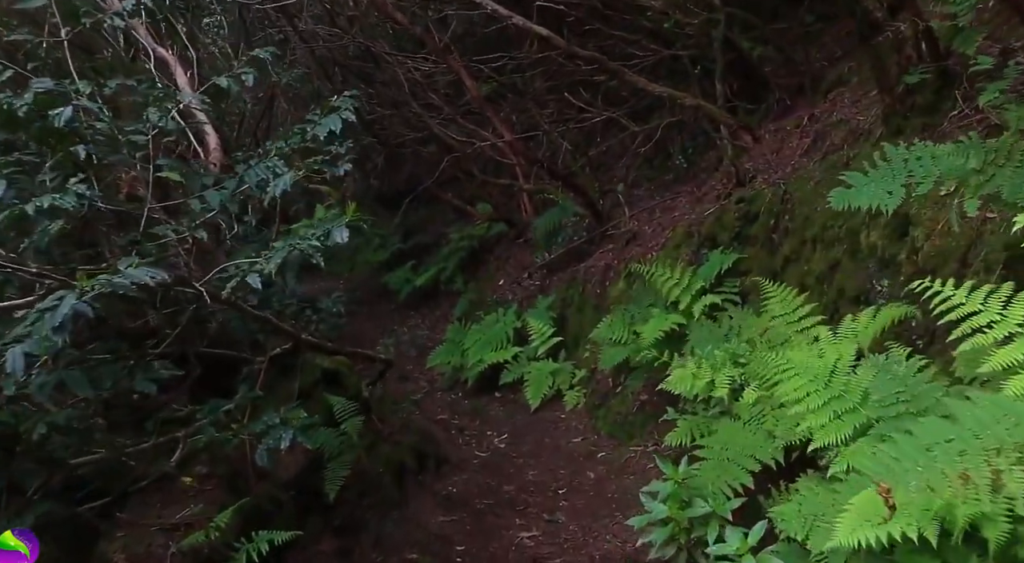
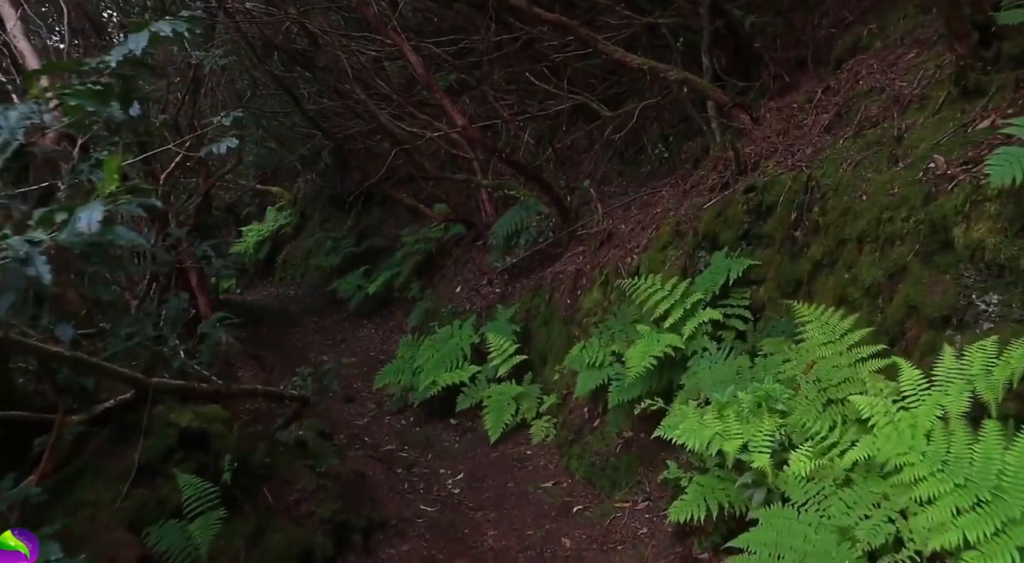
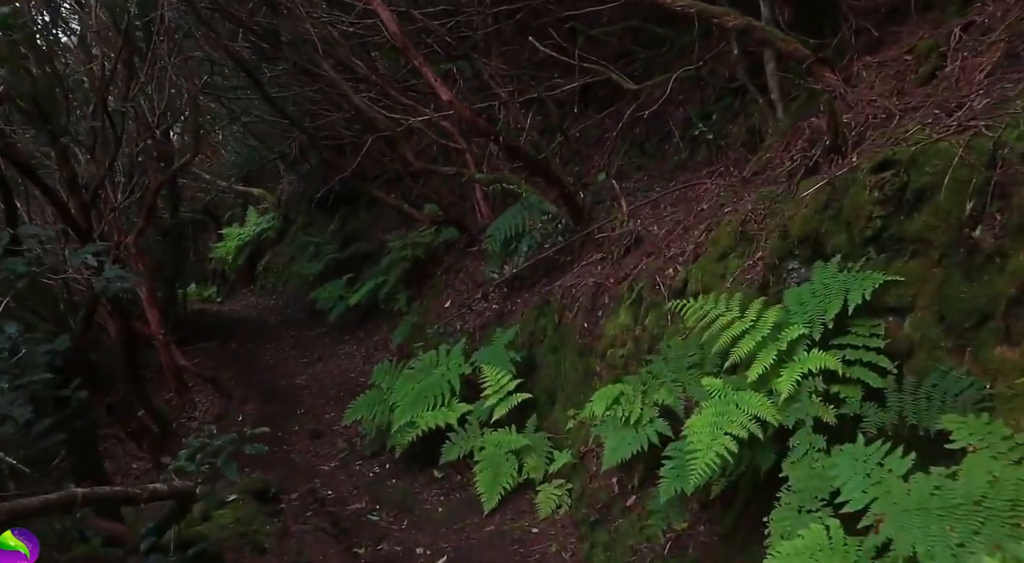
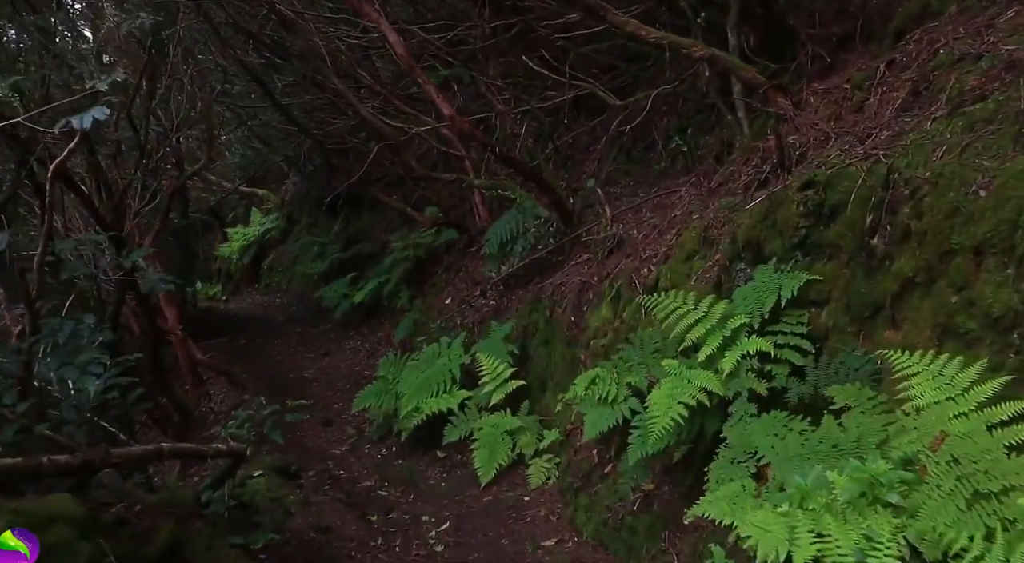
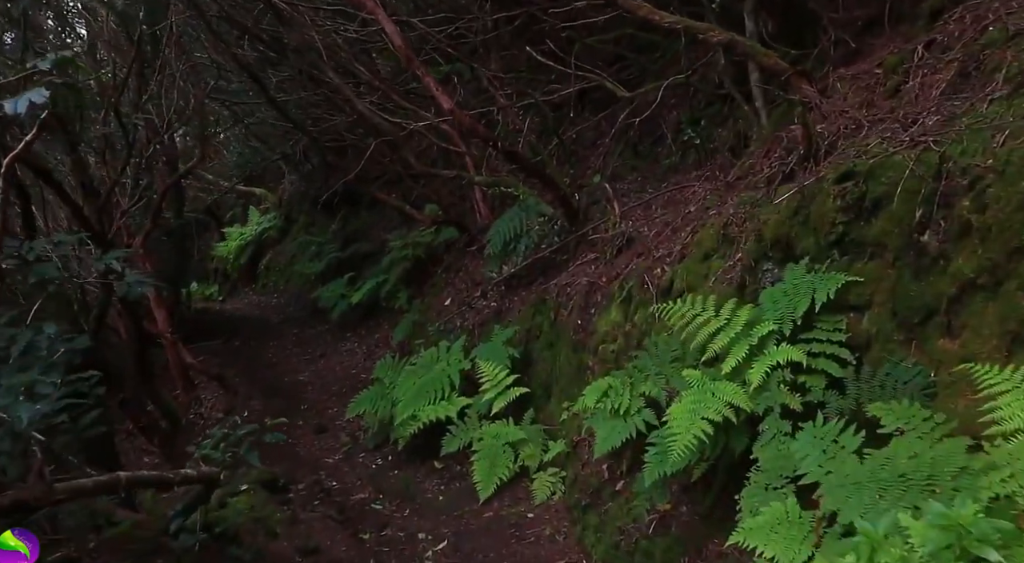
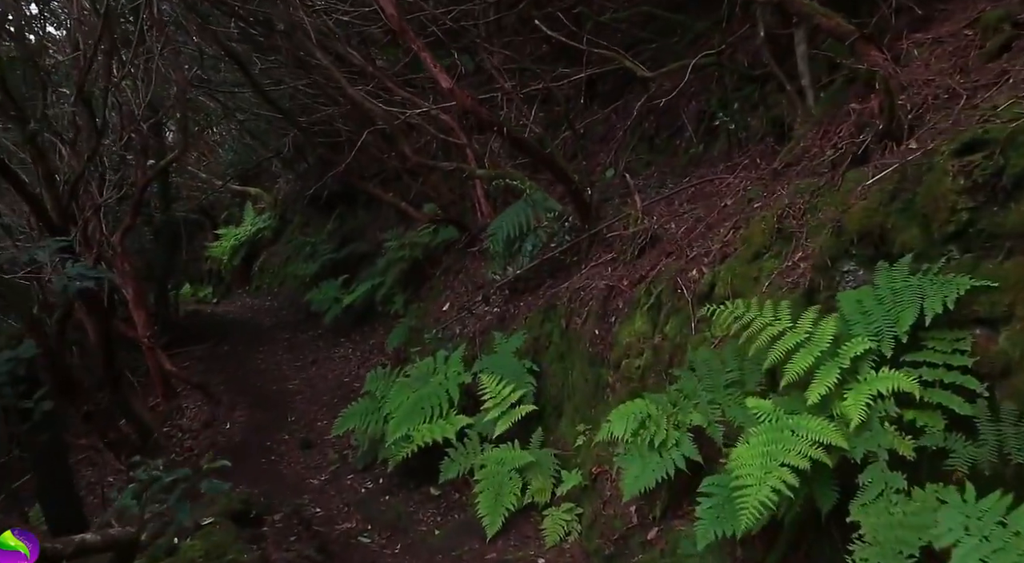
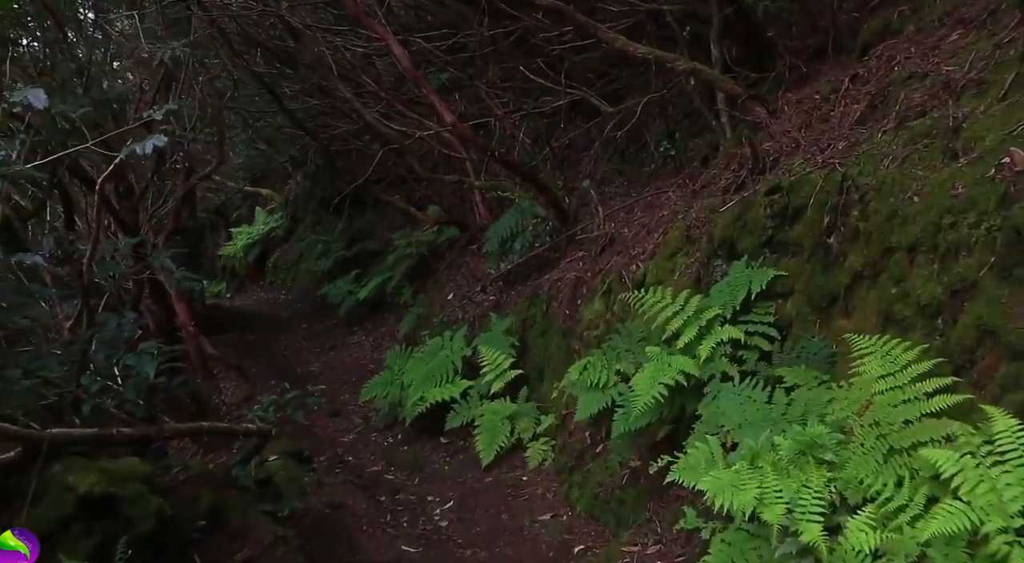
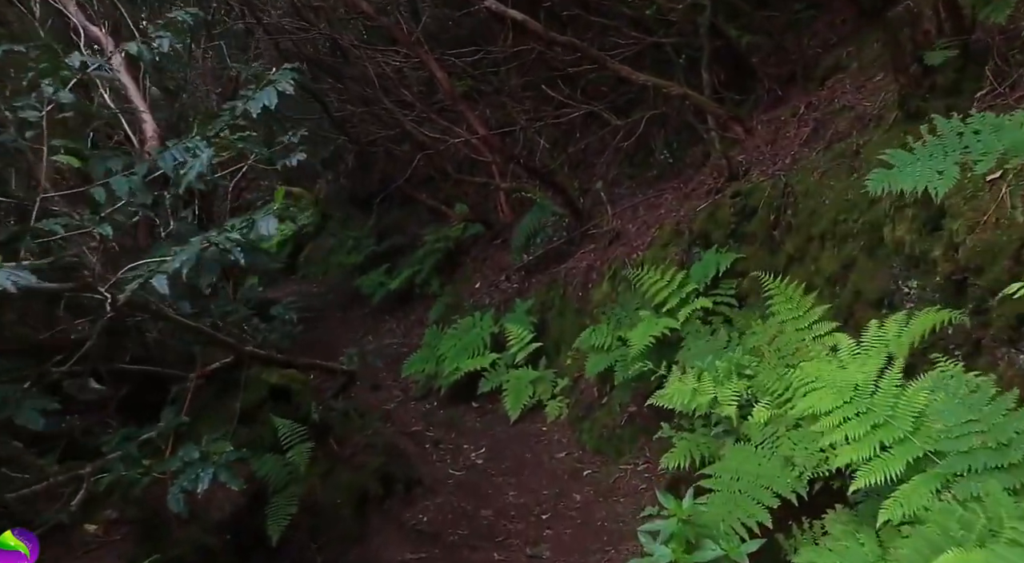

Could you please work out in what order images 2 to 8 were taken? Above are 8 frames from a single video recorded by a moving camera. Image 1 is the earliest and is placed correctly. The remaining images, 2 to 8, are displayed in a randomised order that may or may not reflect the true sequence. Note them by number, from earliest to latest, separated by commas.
8, 2, 7, 4, 5, 3, 6
